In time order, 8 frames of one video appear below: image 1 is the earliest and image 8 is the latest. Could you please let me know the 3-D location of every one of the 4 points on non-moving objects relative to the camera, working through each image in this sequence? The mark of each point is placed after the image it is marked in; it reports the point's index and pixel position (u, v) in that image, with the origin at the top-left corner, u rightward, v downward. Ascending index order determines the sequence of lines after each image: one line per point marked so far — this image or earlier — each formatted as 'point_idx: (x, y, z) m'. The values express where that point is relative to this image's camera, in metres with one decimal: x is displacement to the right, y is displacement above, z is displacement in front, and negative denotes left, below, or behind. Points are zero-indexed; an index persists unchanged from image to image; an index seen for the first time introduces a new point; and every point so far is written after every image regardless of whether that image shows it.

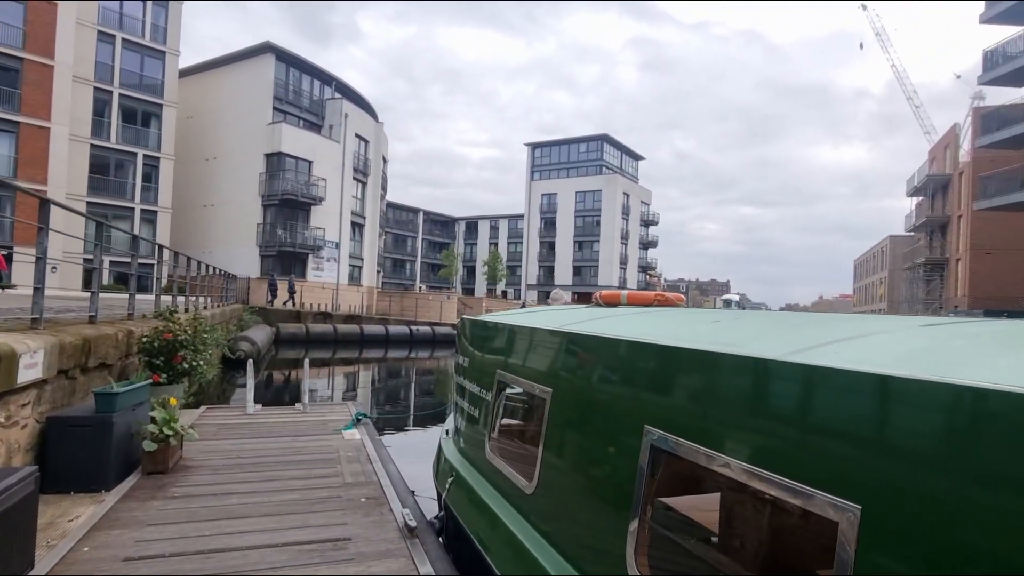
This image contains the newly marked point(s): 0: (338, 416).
0: (-1.5, -1.2, +5.4) m
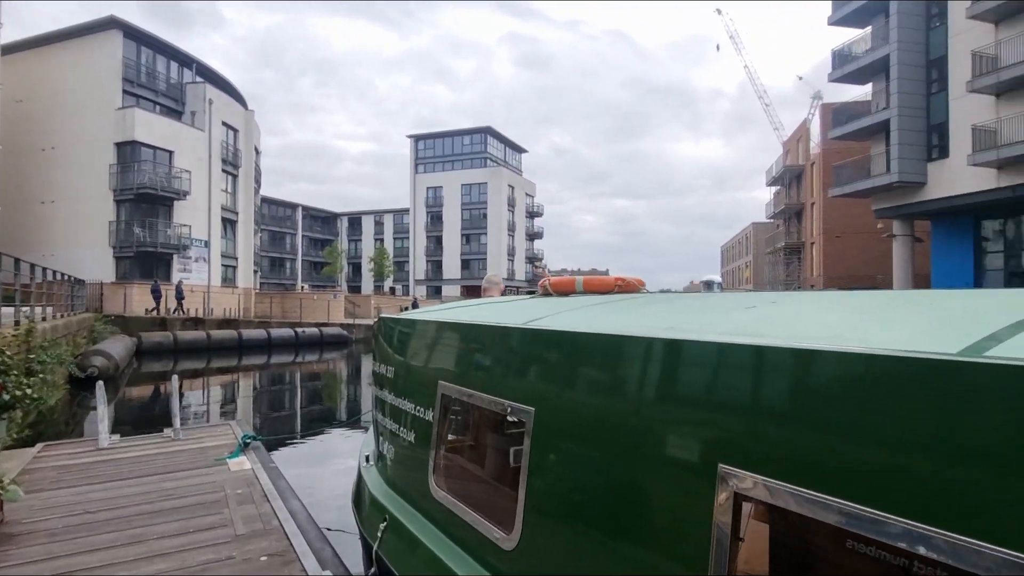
0: (-2.1, -1.2, +4.6) m
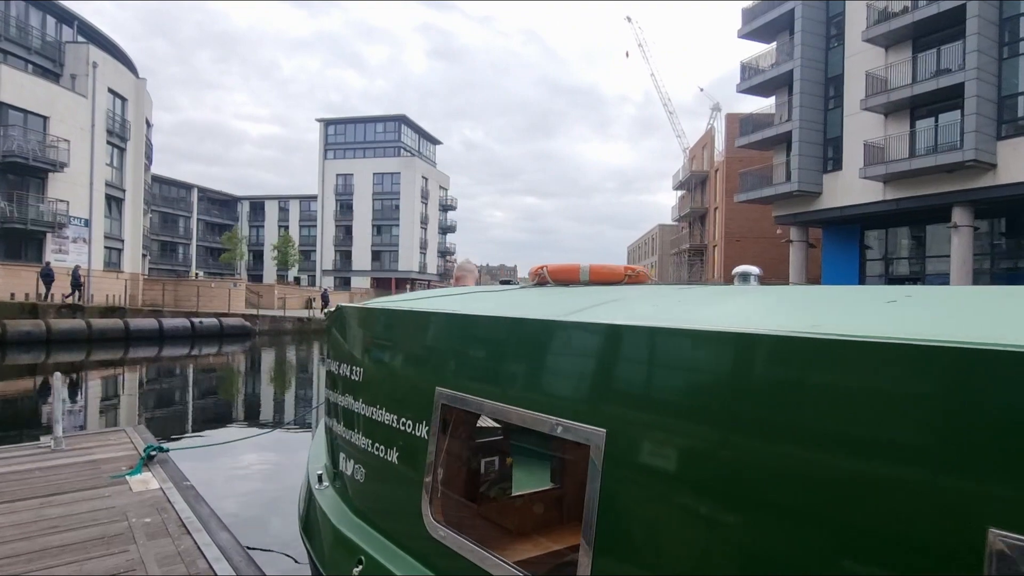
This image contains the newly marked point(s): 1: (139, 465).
0: (-2.5, -1.0, +3.9) m
1: (-2.2, -1.0, +3.6) m
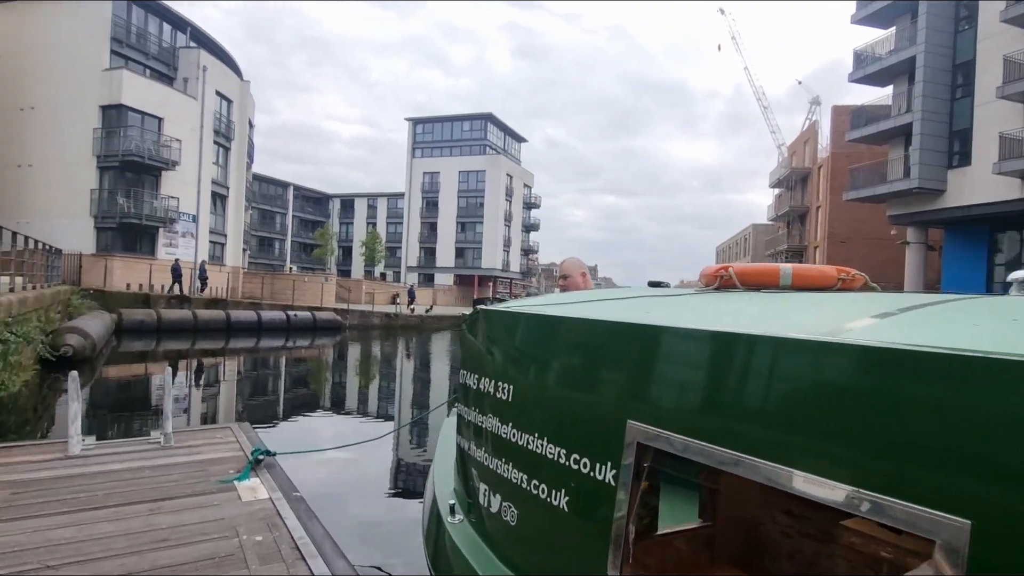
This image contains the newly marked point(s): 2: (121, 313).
0: (-1.8, -1.0, +3.8) m
1: (-1.5, -1.0, +3.4) m
2: (-10.8, -0.7, +17.0) m
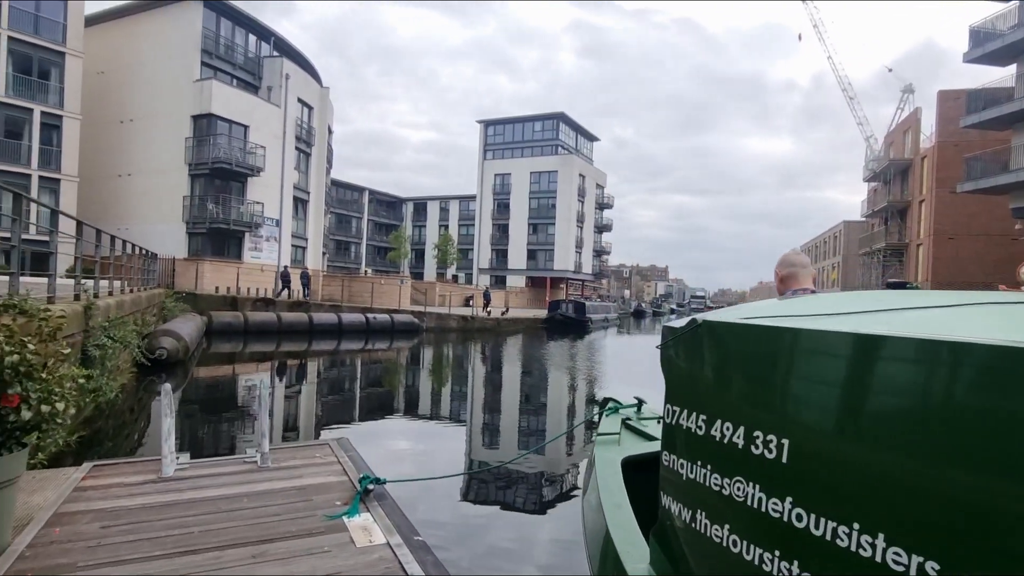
0: (-1.0, -1.0, +3.4) m
1: (-0.8, -1.0, +3.0) m
2: (-8.6, -0.8, +17.6) m
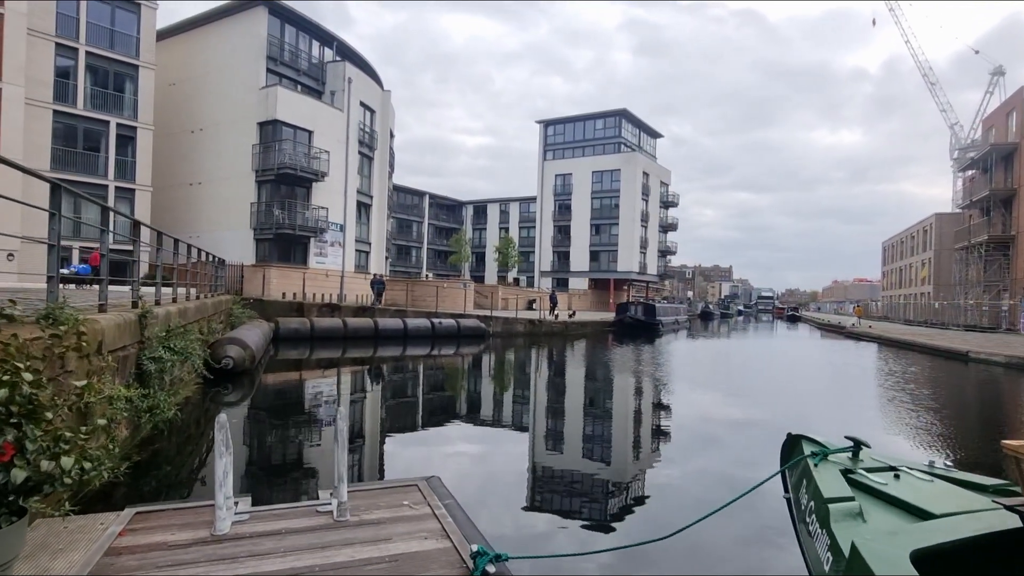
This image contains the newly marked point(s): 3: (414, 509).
0: (-0.4, -1.0, +2.6) m
1: (-0.2, -1.0, +2.2) m
2: (-6.6, -0.9, +17.5) m
3: (-0.5, -1.0, +3.0) m
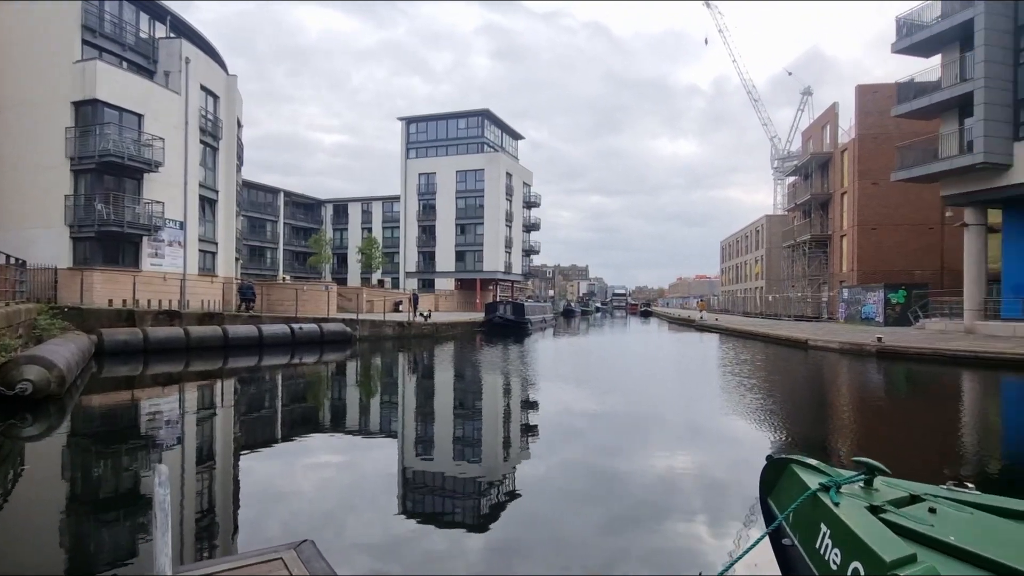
0: (-0.7, -1.0, +1.9) m
1: (-0.4, -1.0, +1.6) m
2: (-10.0, -1.1, +15.0) m
3: (-0.8, -1.0, +2.2) m
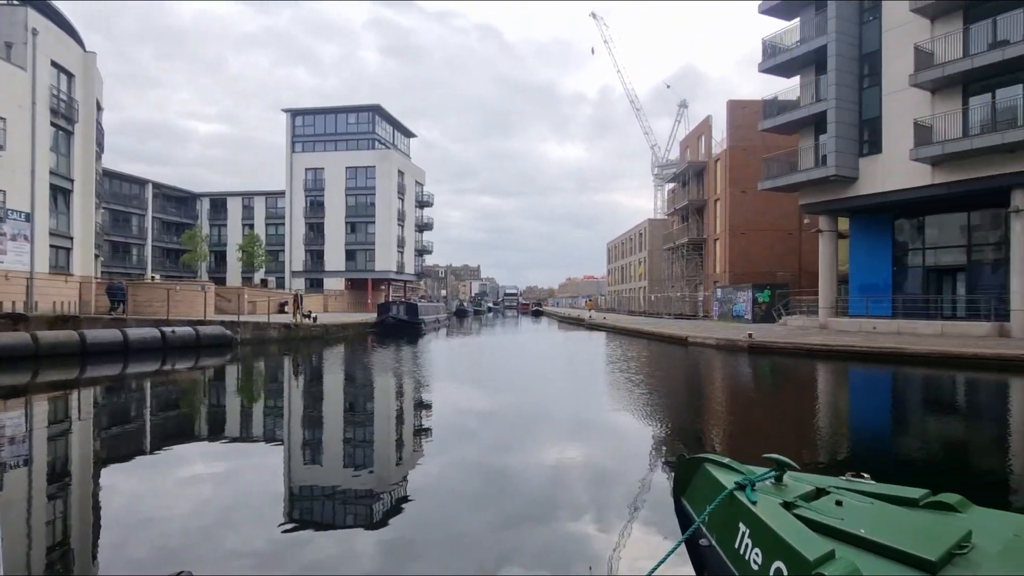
0: (-0.9, -1.0, +1.7) m
1: (-0.6, -1.0, +1.4) m
2: (-12.3, -1.1, +13.0) m
3: (-1.1, -1.0, +2.0) m
